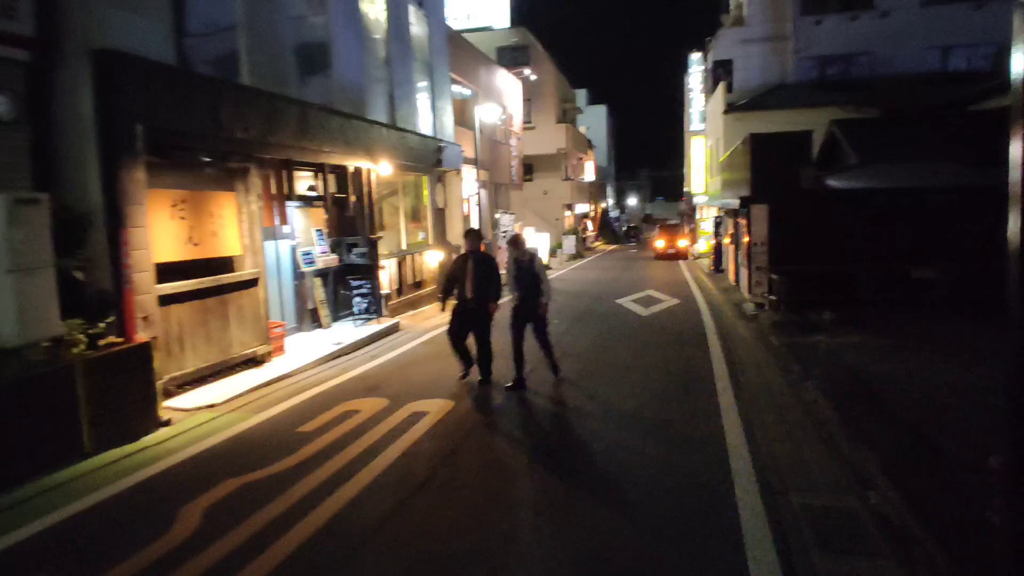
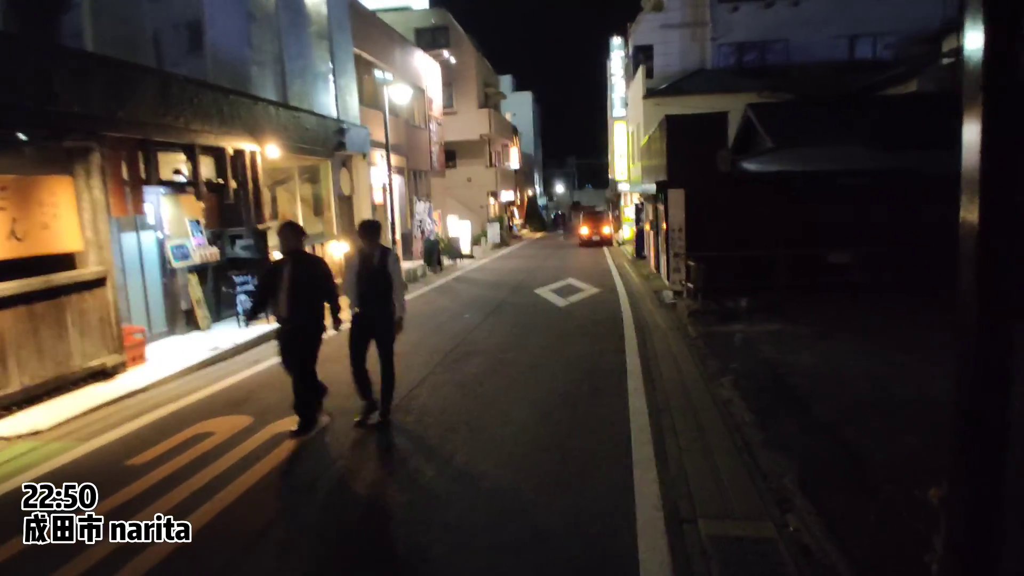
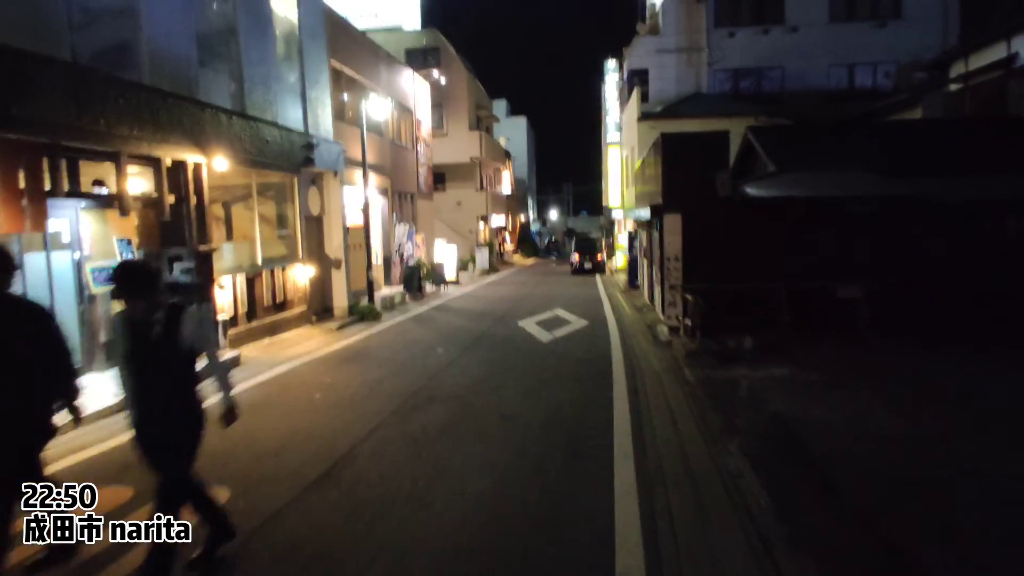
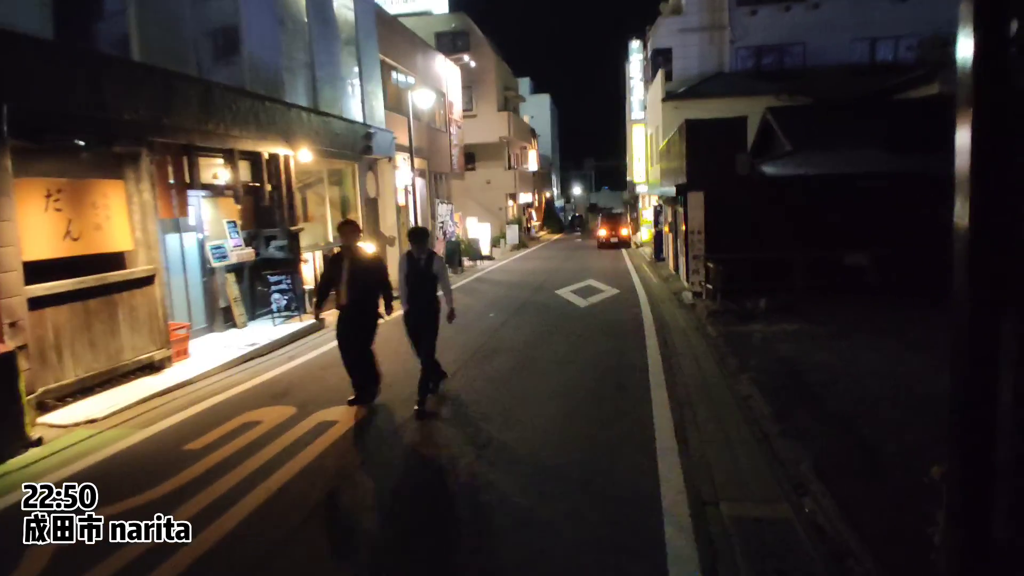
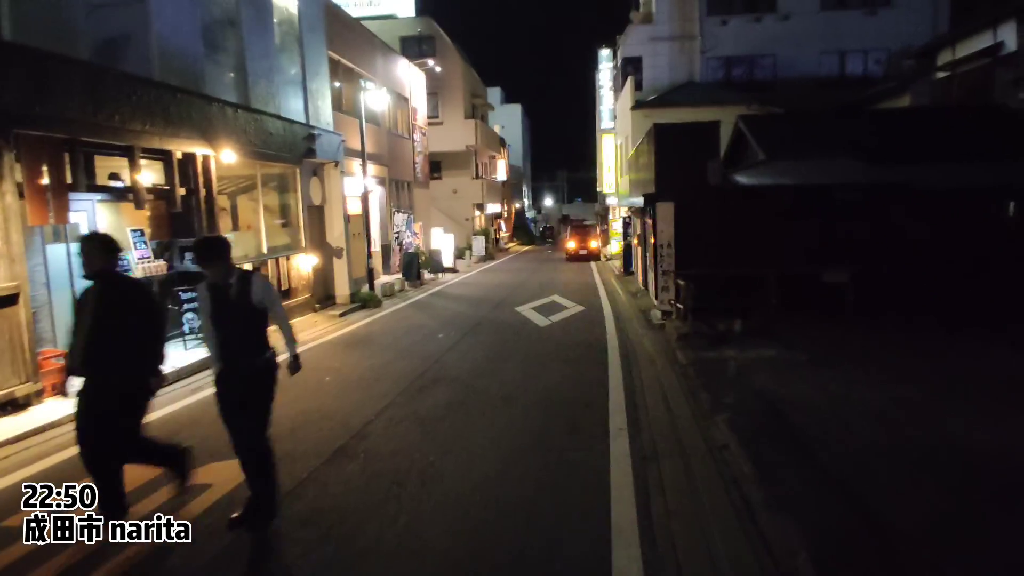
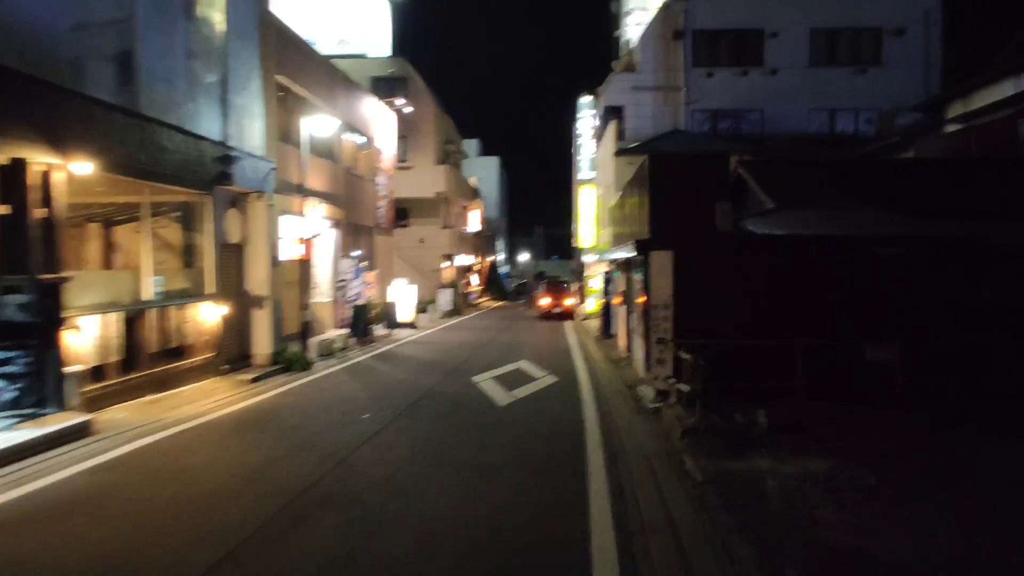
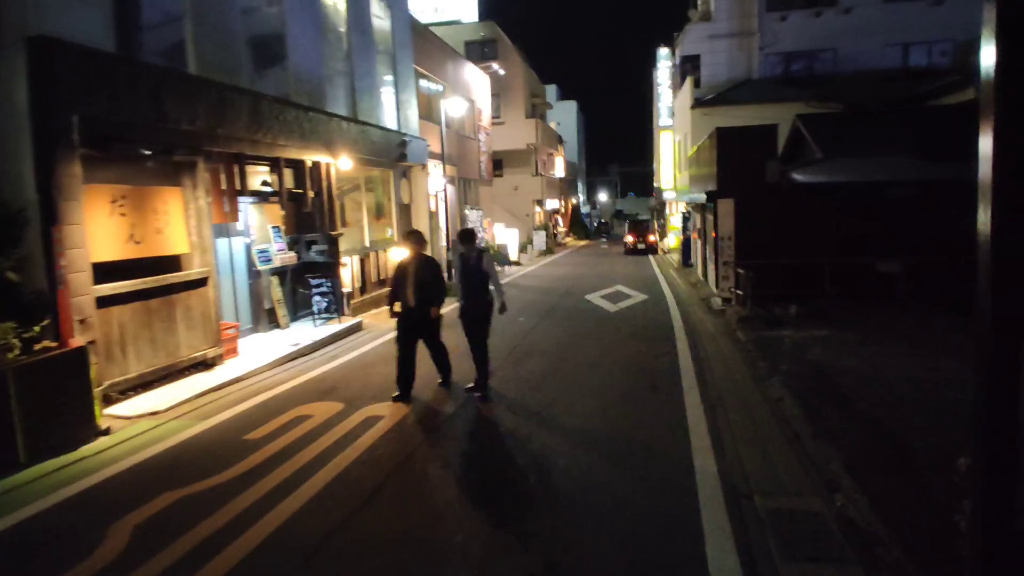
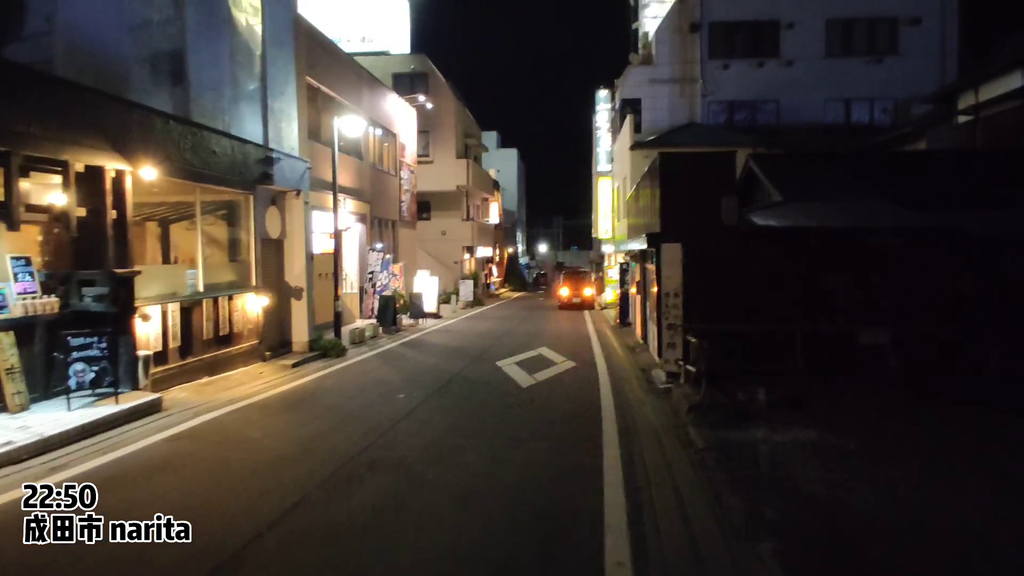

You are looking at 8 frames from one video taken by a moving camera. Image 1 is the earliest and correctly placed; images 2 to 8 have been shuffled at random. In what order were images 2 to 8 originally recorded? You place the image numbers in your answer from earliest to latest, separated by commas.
7, 4, 2, 5, 3, 8, 6
